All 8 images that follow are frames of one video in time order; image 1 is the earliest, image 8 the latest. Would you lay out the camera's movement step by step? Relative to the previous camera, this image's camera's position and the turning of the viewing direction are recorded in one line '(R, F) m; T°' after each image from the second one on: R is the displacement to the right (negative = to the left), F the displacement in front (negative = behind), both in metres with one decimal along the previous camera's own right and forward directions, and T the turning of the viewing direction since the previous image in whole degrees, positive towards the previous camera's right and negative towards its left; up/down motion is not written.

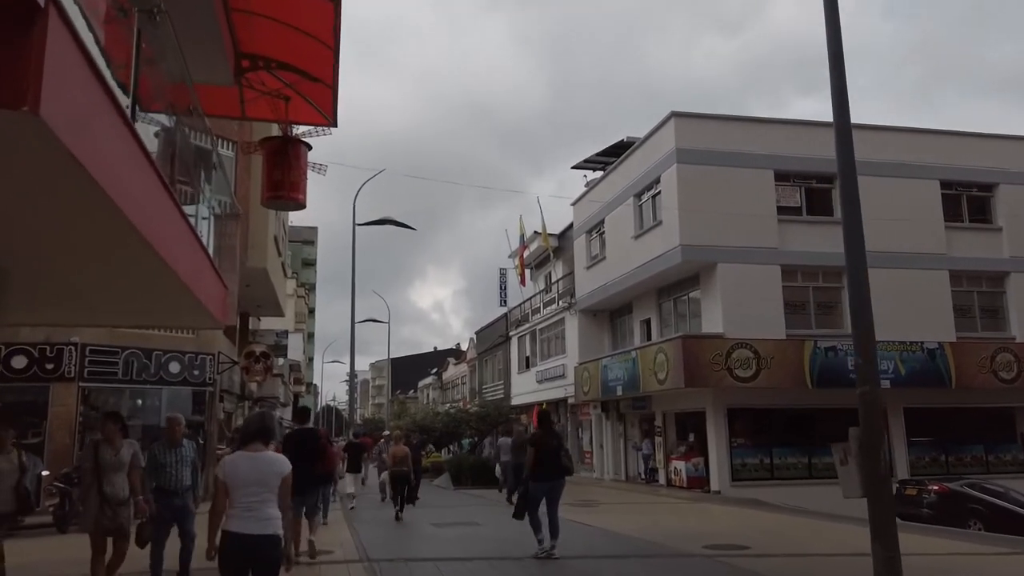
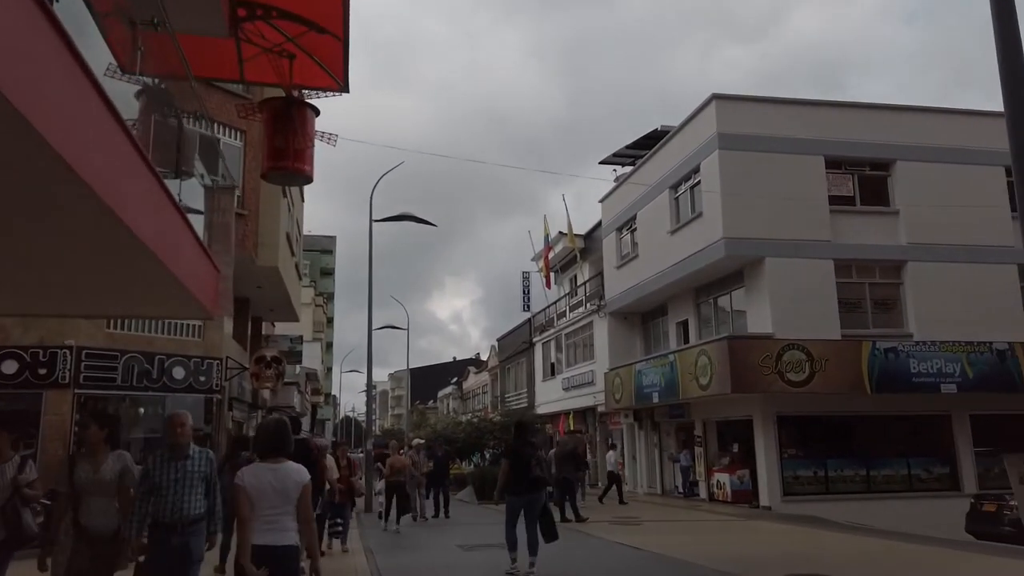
(-0.3, +1.6) m; -1°
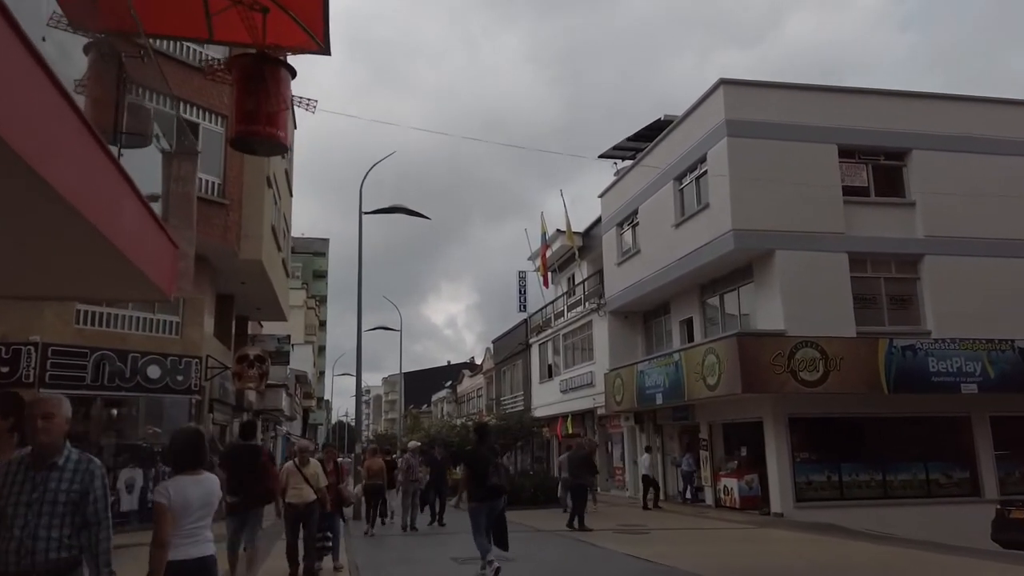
(-0.1, +1.1) m; 0°
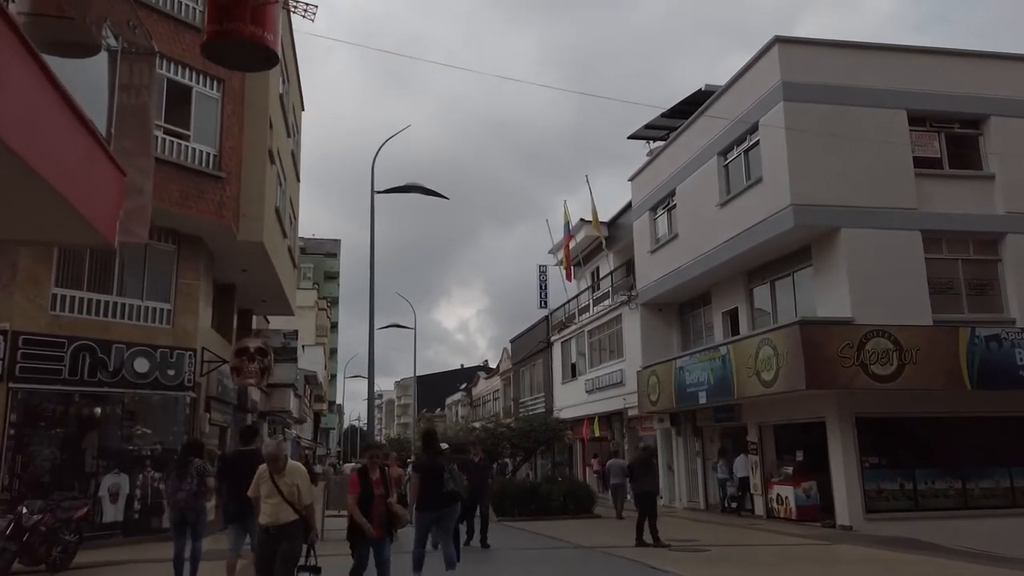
(-0.4, +2.0) m; -1°
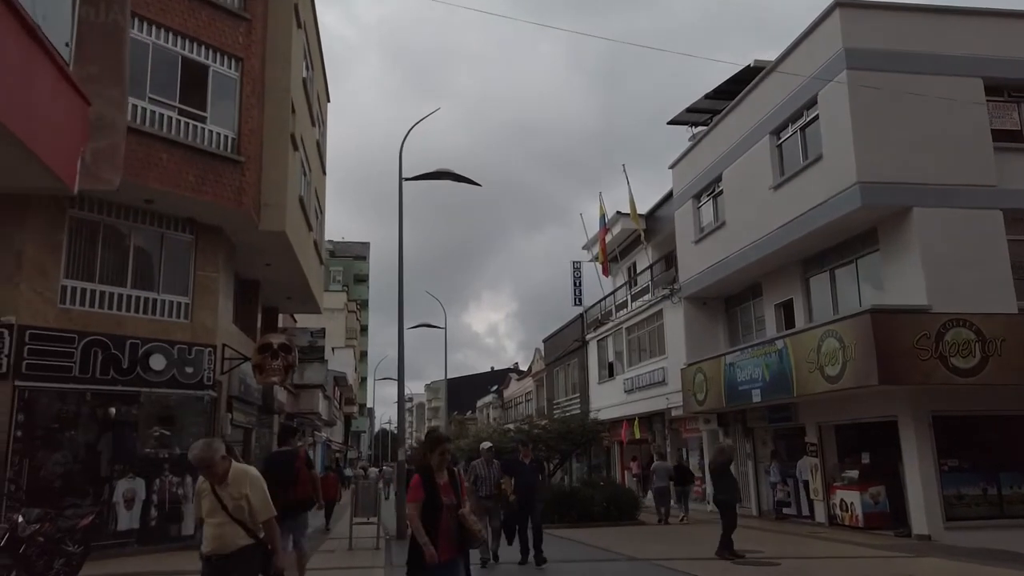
(-0.2, +1.2) m; -2°
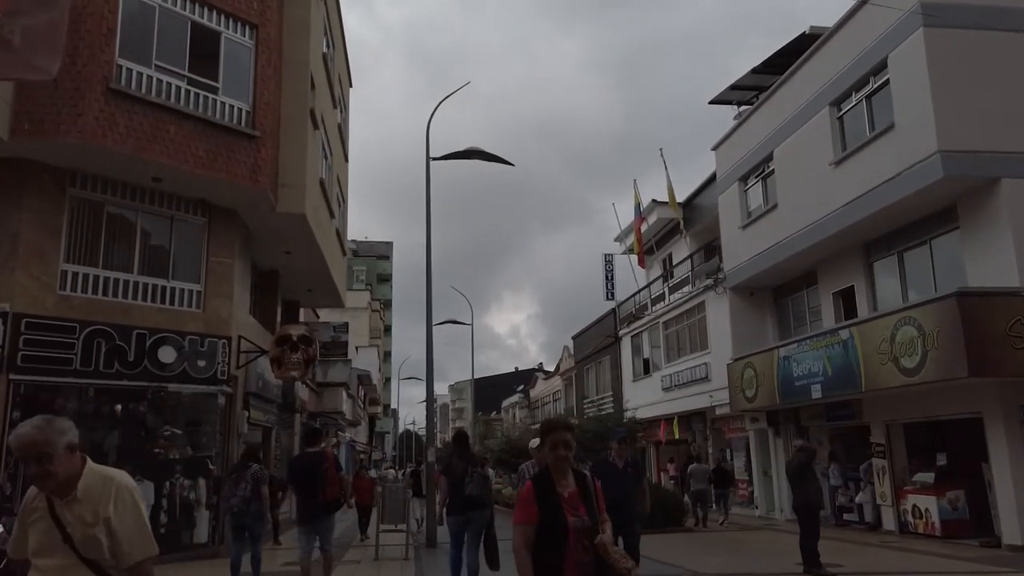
(-0.3, +1.4) m; -2°
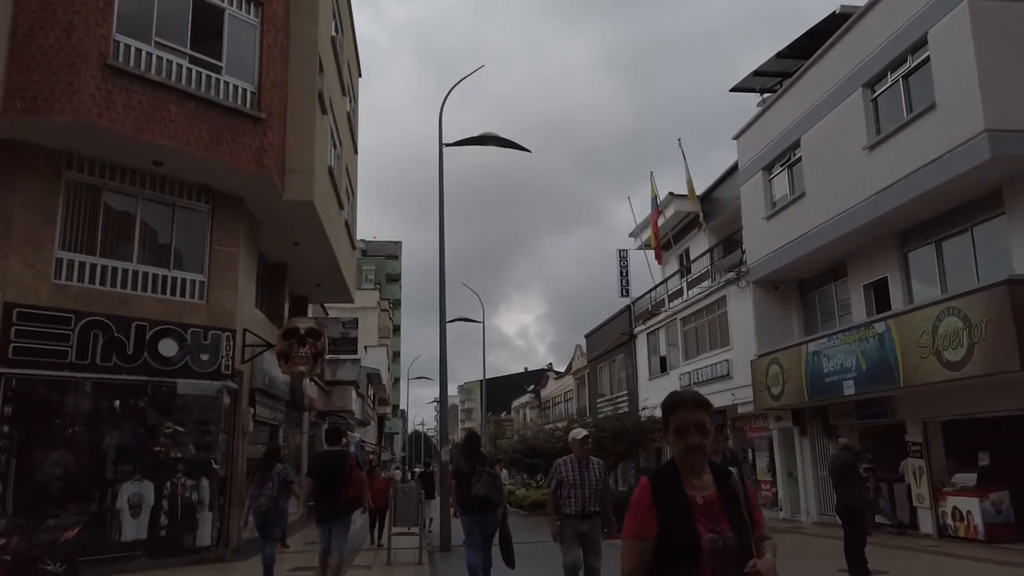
(-0.2, +0.7) m; -1°
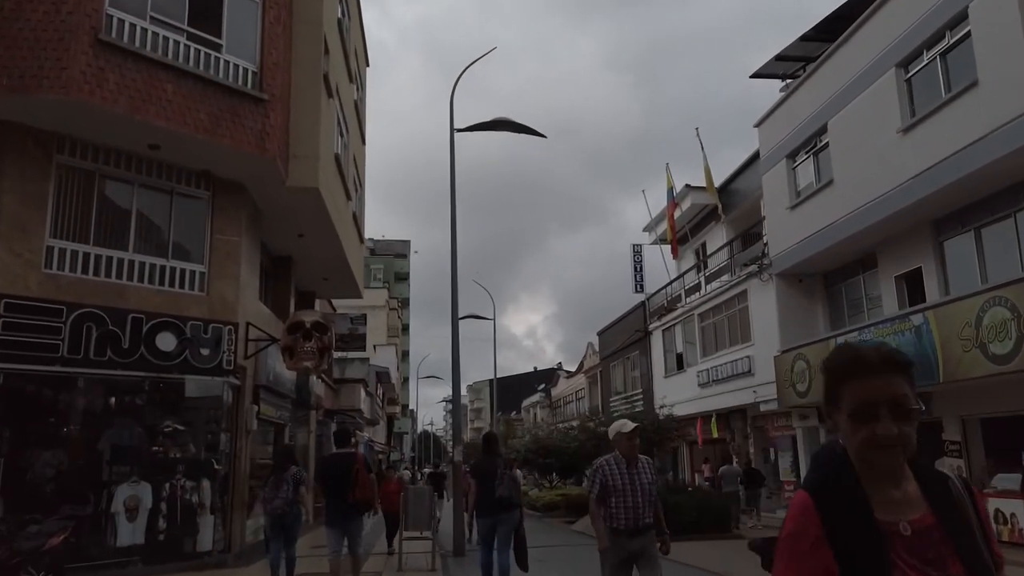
(-0.1, +0.7) m; -1°
